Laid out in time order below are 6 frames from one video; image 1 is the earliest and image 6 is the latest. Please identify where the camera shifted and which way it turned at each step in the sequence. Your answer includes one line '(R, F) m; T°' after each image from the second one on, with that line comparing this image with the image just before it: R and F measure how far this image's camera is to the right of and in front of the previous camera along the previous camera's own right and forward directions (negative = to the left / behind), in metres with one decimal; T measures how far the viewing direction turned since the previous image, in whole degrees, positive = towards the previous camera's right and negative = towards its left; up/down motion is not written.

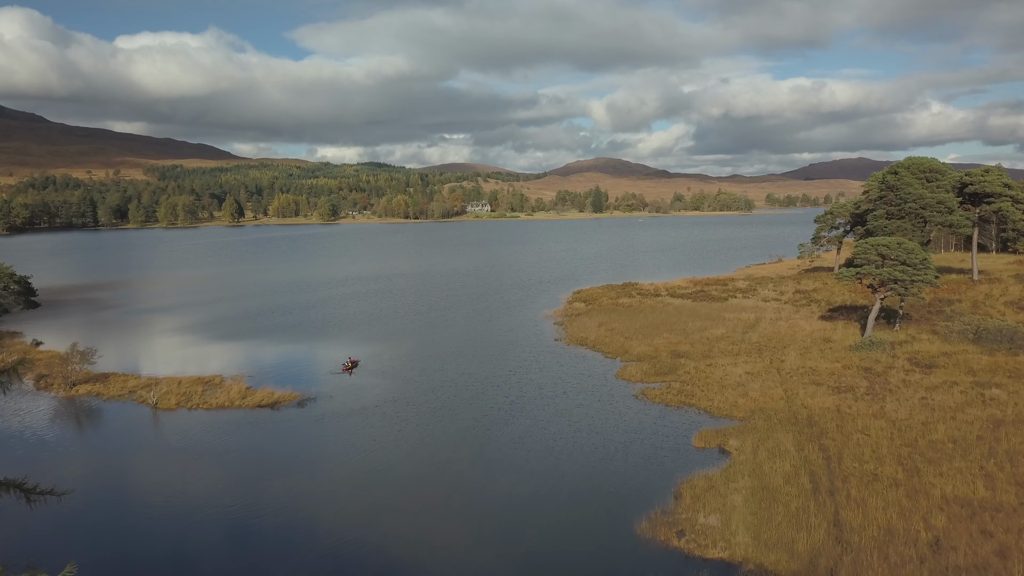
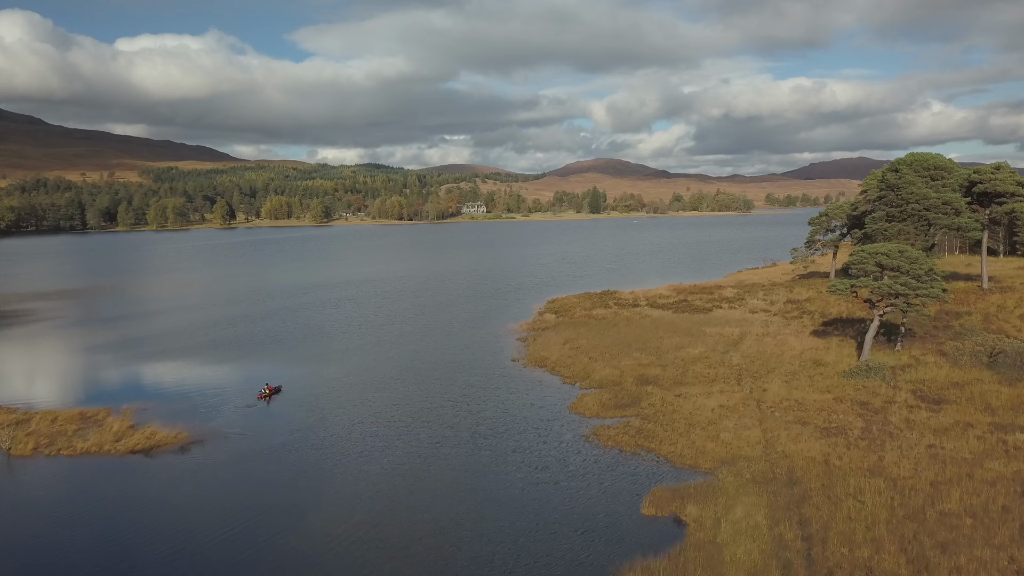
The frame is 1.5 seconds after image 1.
(+3.7, +5.4) m; 0°
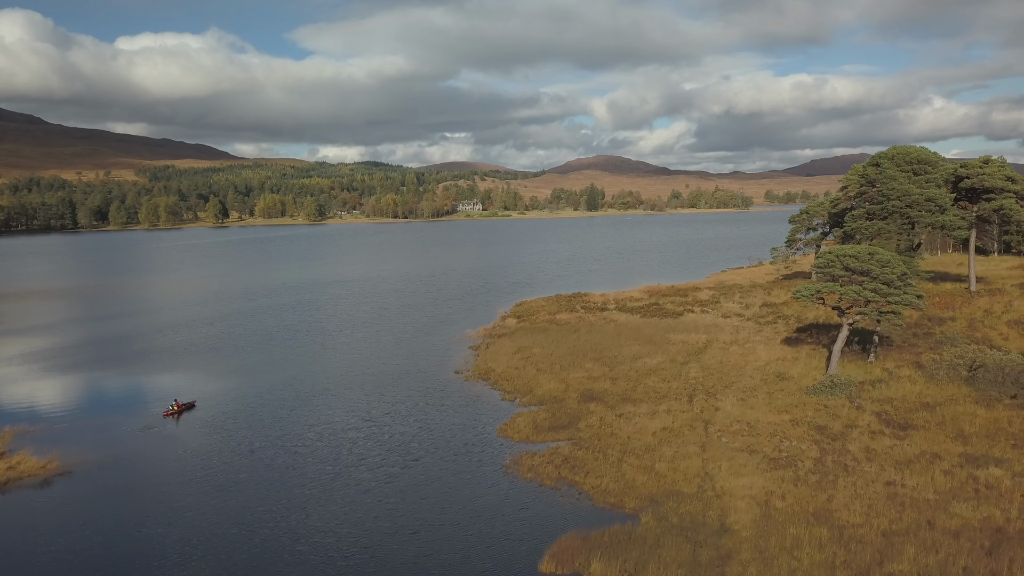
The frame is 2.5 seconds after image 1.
(+4.0, +3.3) m; 0°
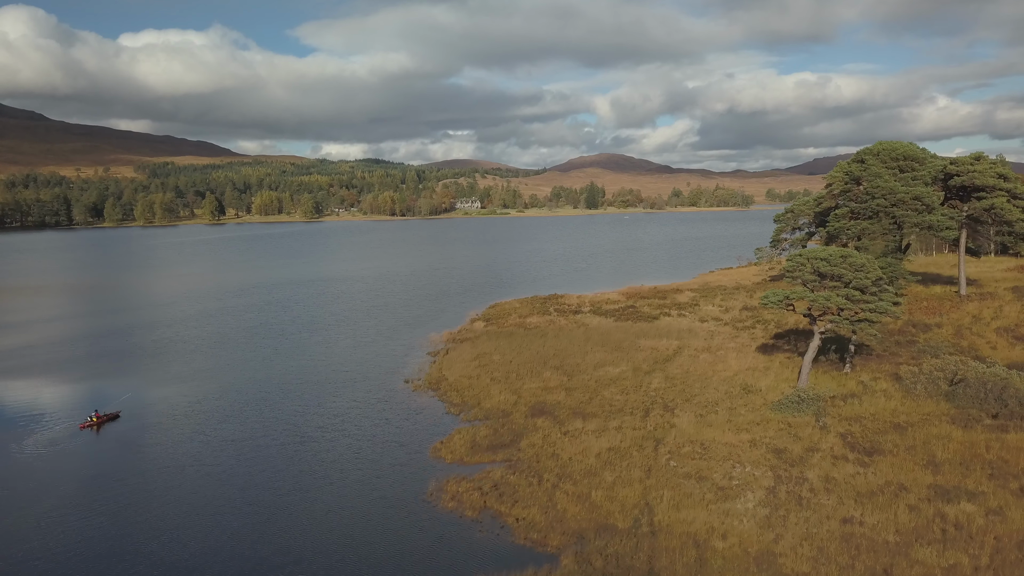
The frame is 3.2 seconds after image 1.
(+3.0, +2.4) m; 0°
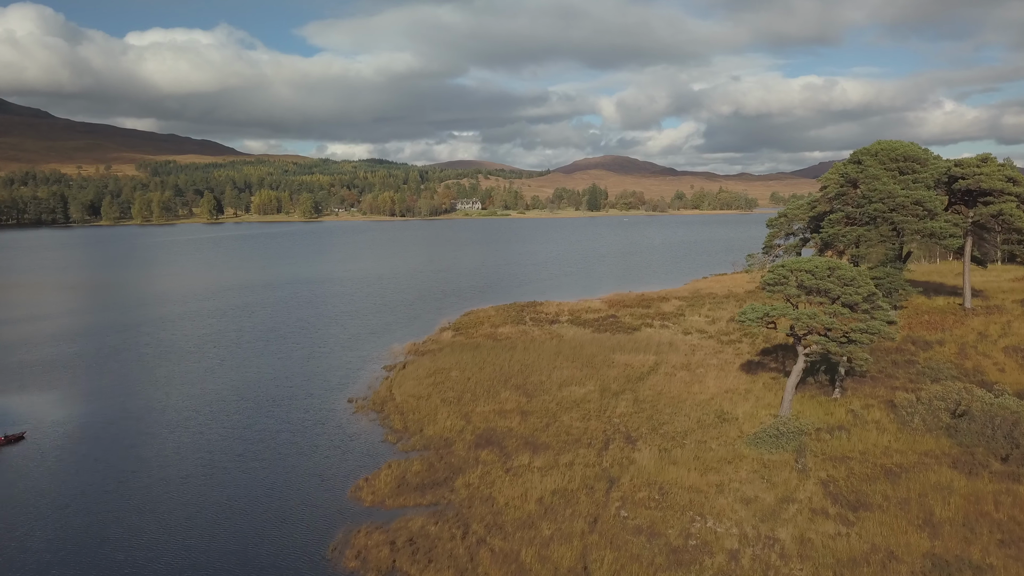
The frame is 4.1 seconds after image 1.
(+2.7, +3.3) m; 0°
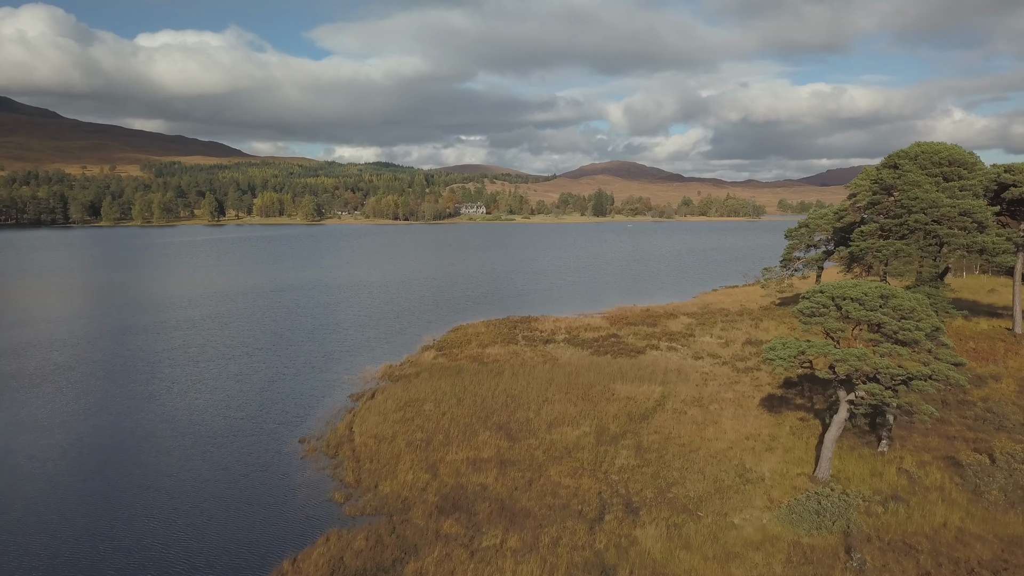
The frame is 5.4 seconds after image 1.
(+1.1, +4.8) m; -1°
